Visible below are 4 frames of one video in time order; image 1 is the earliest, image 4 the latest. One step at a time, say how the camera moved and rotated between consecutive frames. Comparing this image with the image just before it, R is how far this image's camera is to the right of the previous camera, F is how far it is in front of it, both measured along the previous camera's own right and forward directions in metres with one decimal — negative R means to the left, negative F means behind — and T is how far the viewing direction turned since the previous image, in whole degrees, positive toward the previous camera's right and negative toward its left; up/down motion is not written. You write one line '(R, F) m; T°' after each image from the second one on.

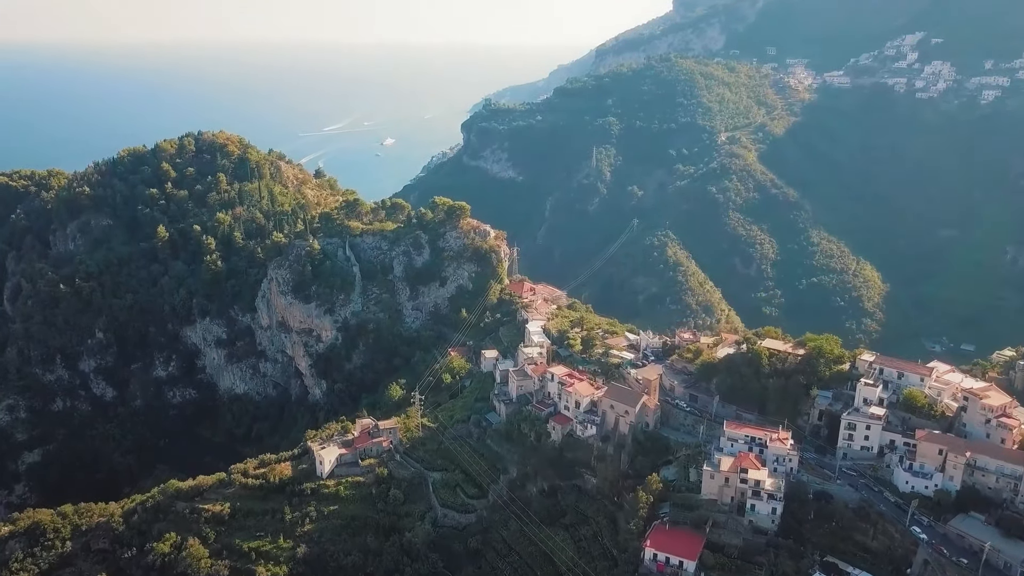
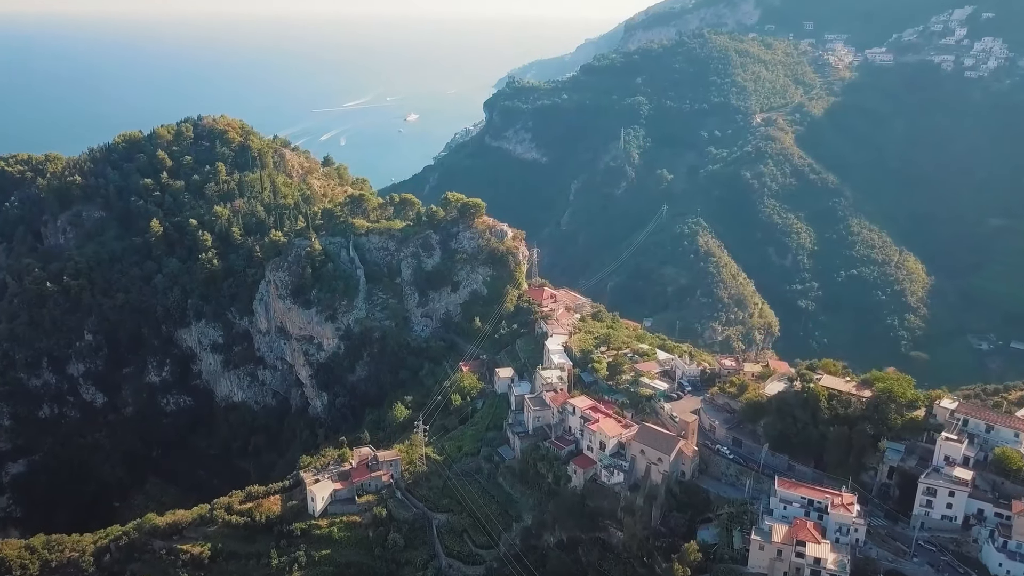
(+0.2, +4.4) m; -2°
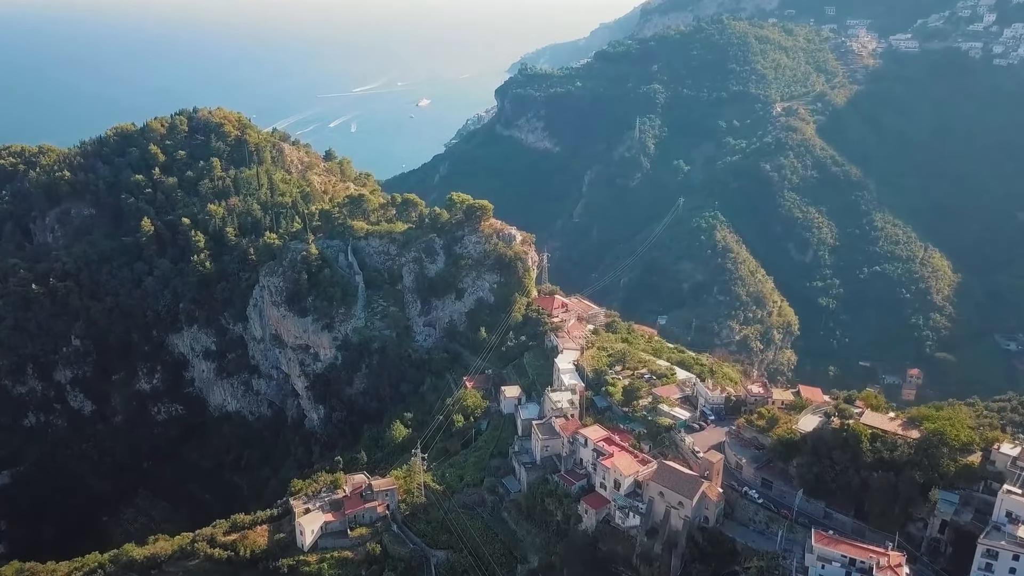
(+0.2, +2.7) m; -1°
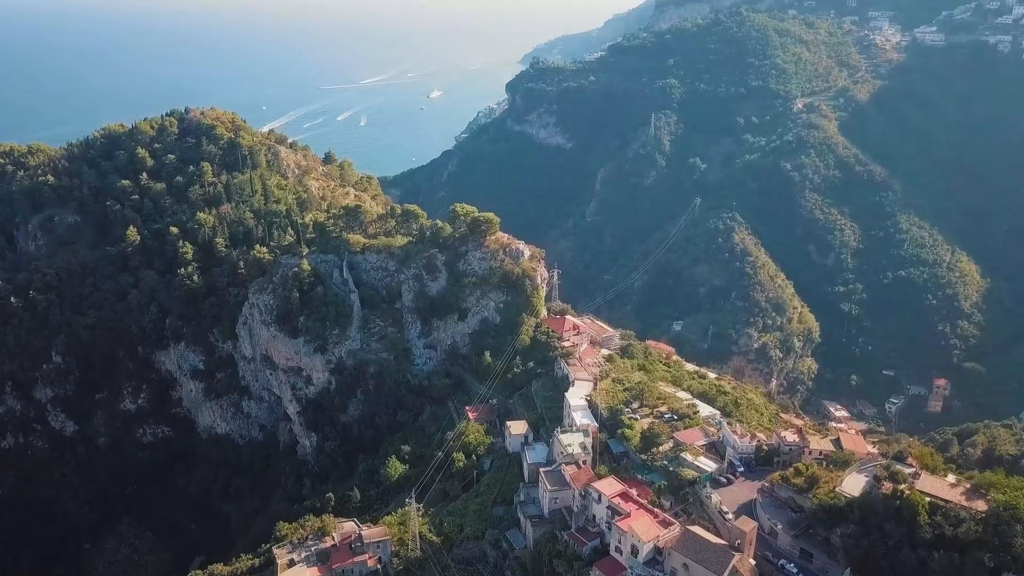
(+0.2, +3.1) m; -1°
